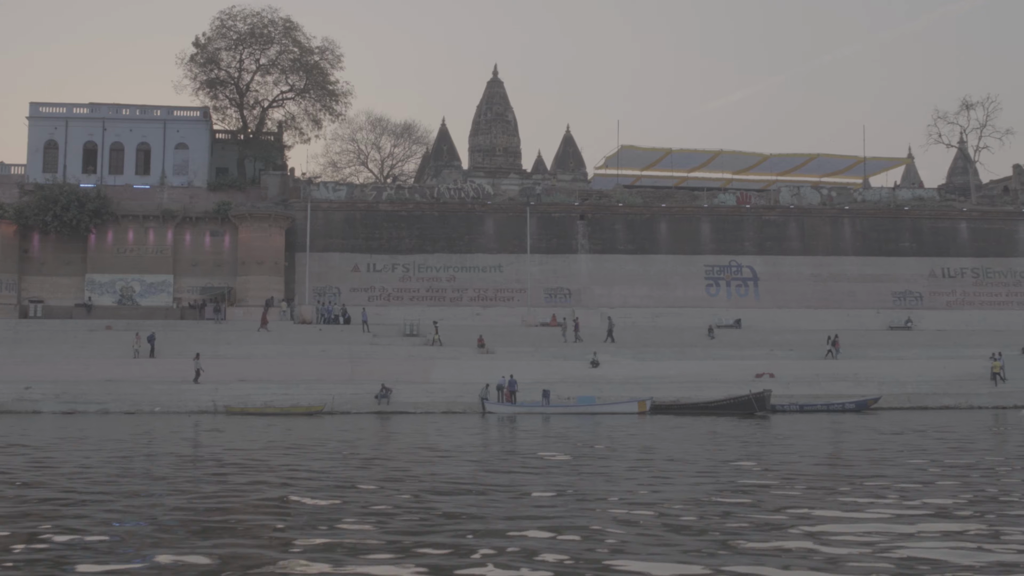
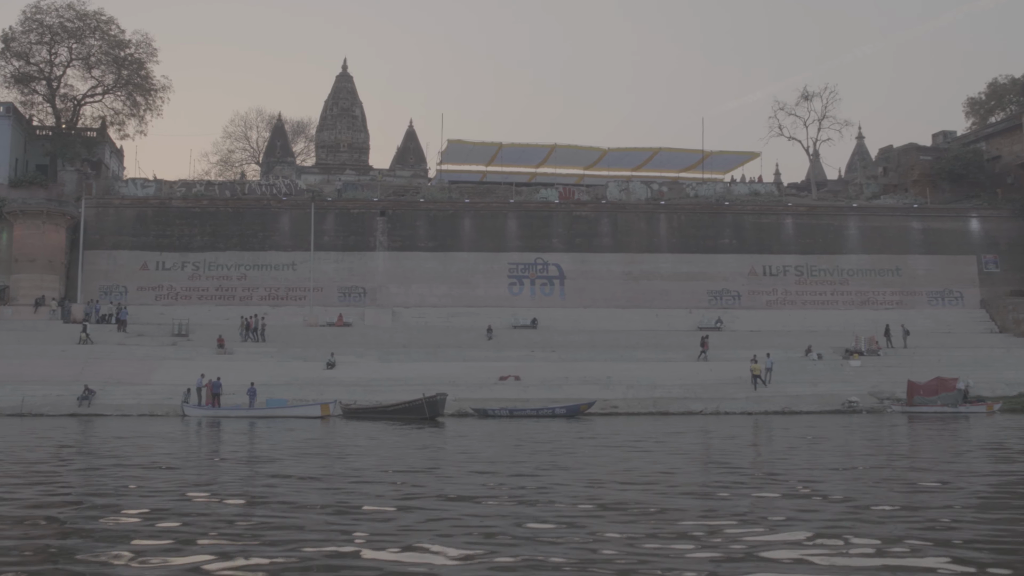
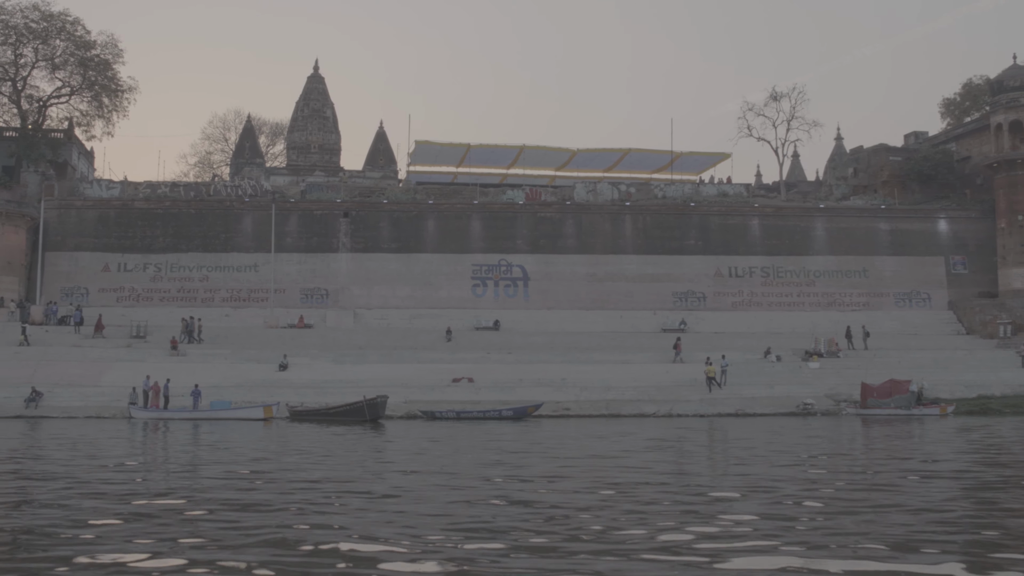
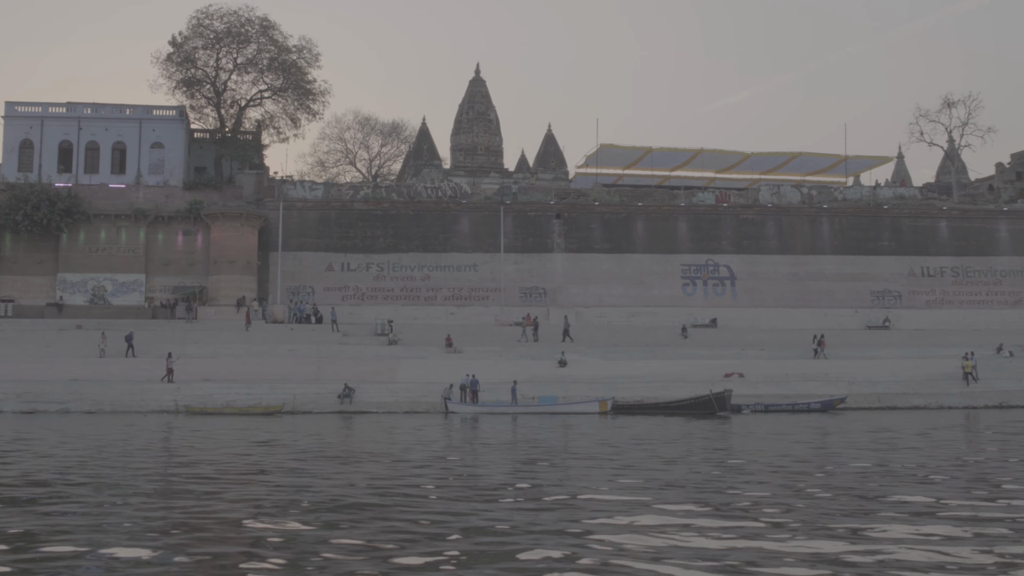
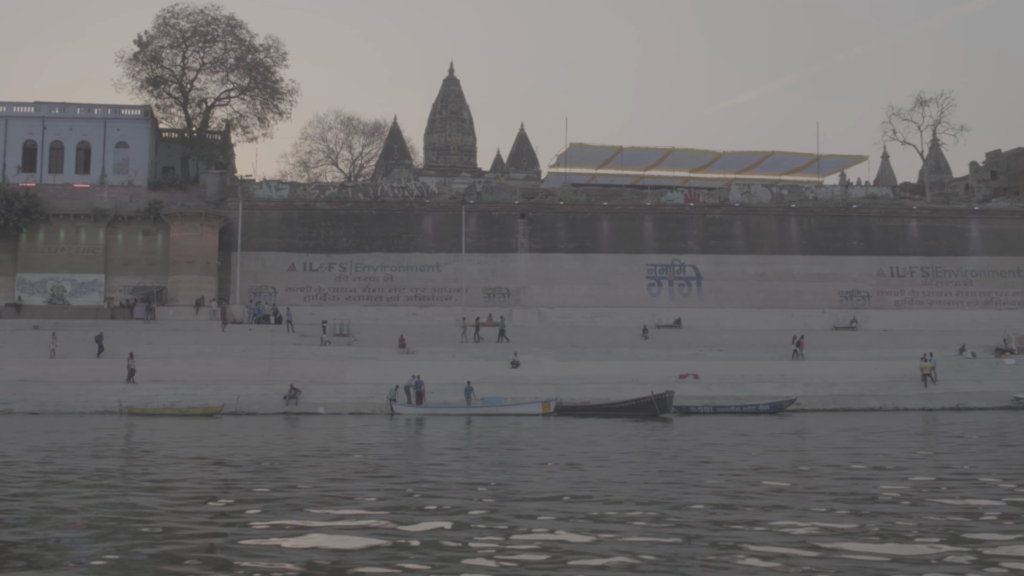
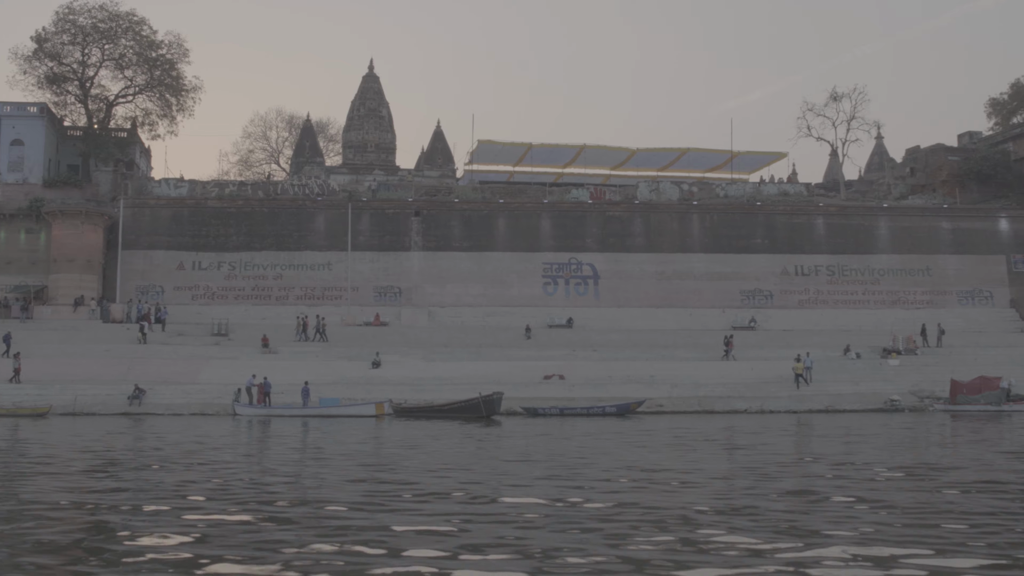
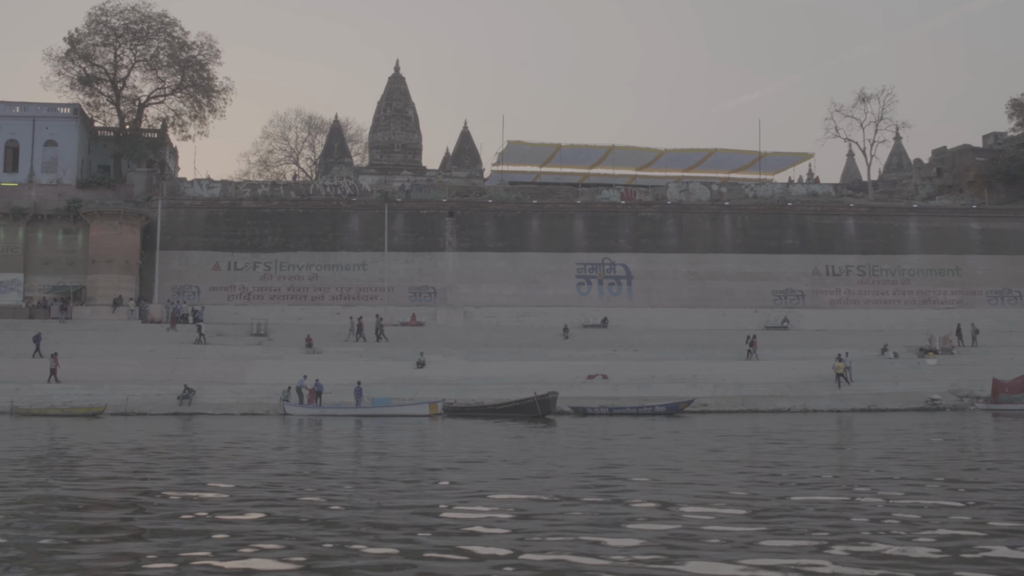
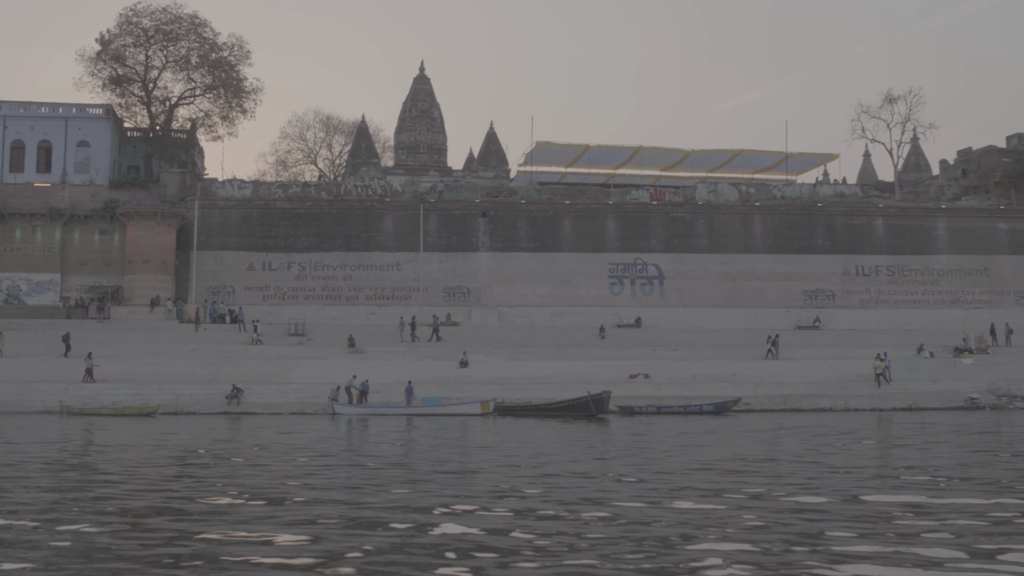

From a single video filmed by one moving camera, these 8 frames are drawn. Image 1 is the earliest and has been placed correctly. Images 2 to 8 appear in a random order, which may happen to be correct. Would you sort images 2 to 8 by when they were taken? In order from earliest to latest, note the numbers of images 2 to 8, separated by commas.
4, 5, 8, 7, 6, 2, 3
